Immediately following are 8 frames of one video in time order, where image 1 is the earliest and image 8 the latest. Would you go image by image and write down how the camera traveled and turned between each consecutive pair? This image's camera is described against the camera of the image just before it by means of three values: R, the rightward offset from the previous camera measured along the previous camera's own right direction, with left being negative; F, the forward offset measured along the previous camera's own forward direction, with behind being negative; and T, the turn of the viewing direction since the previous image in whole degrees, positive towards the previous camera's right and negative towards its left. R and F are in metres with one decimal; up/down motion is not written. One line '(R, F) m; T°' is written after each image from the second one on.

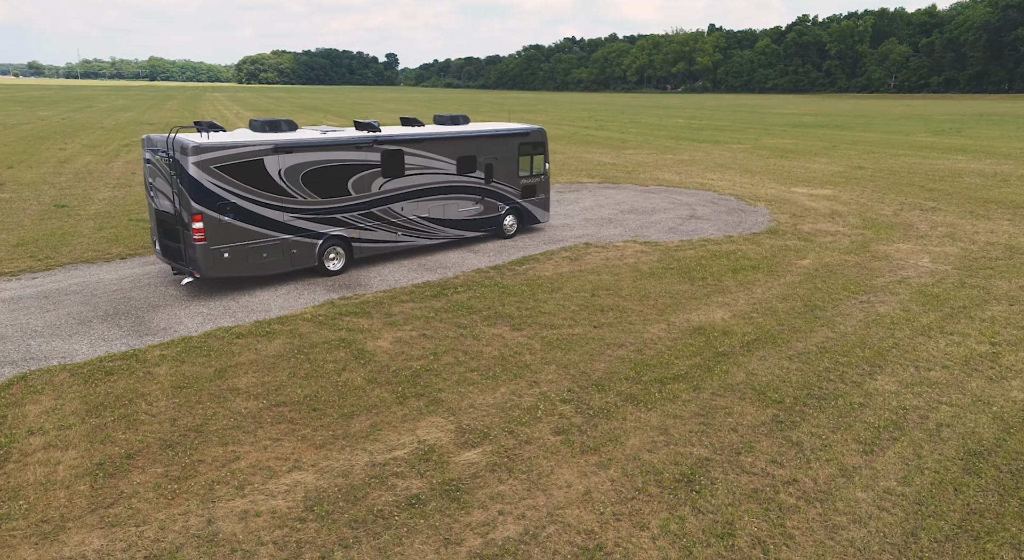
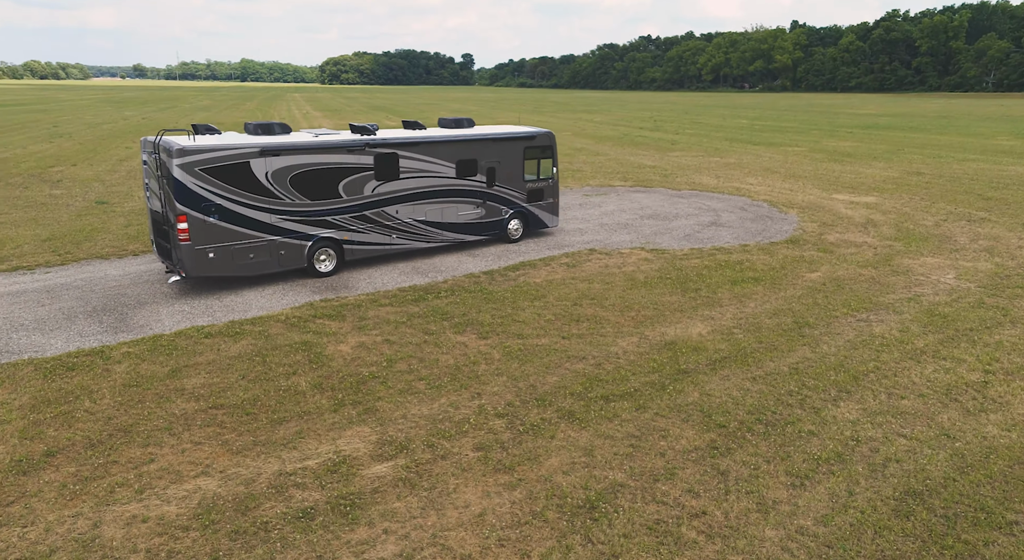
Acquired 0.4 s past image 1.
(+1.5, +0.3) m; -5°
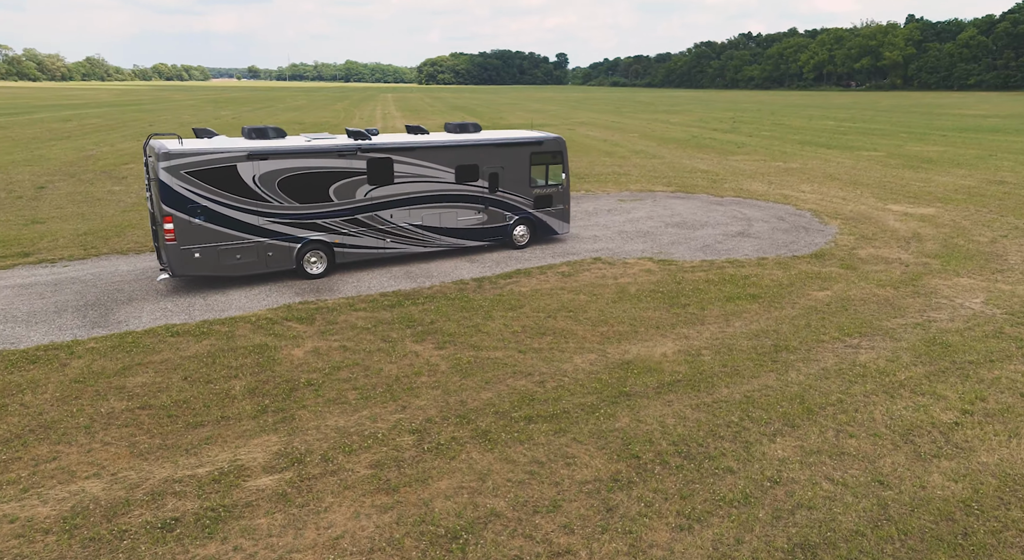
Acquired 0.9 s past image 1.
(+1.9, +0.4) m; -6°
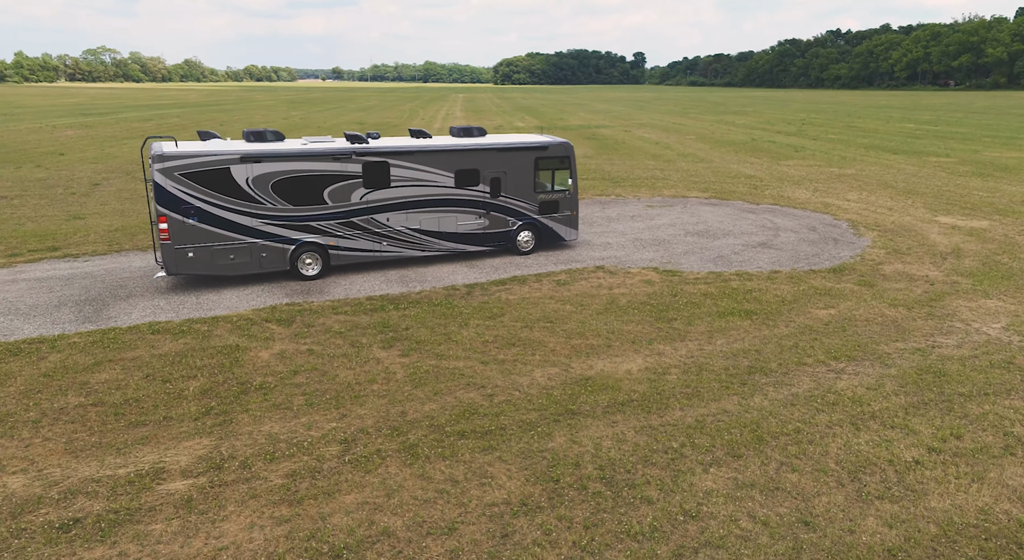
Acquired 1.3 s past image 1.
(+1.5, +0.3) m; -5°
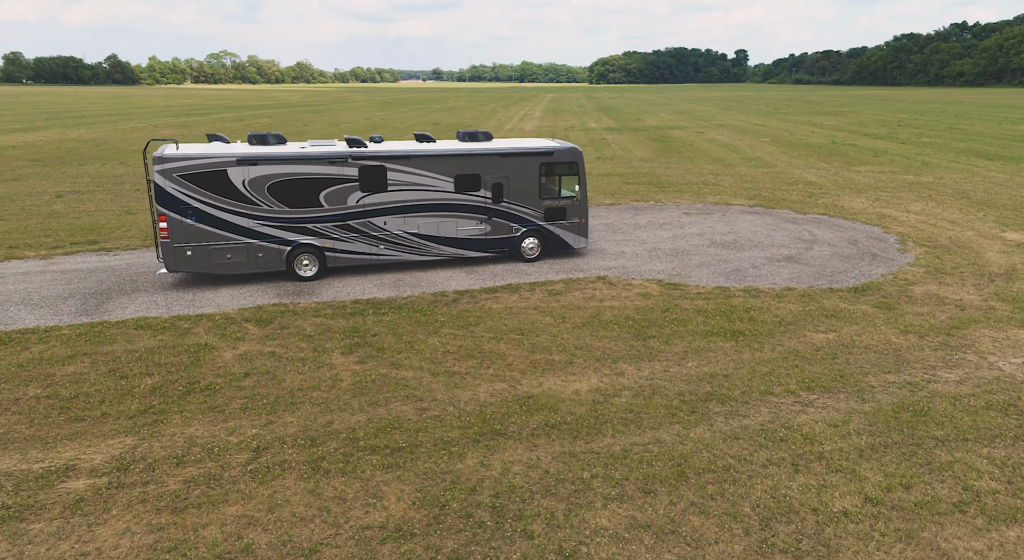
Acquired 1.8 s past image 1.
(+1.9, +0.4) m; -7°
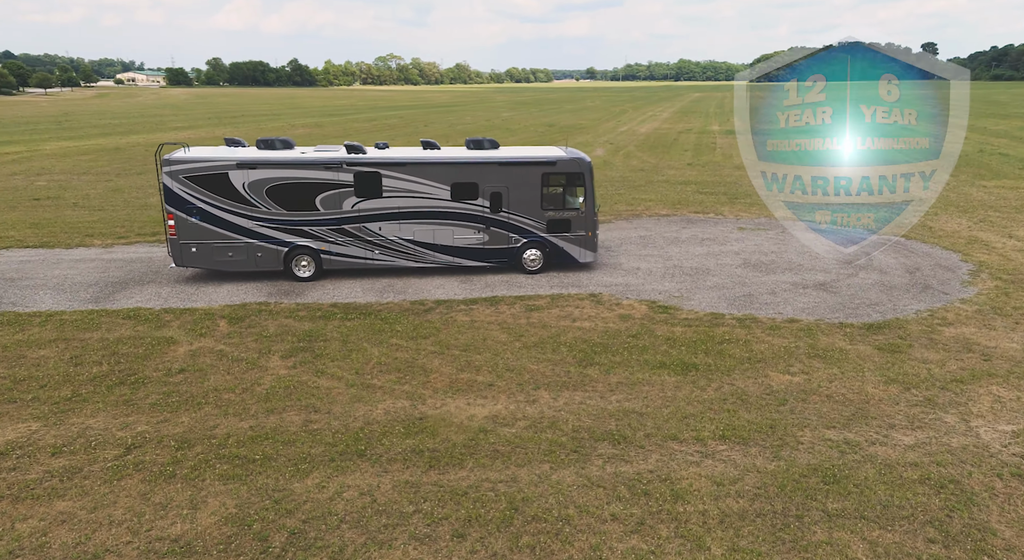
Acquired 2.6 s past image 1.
(+3.1, +0.6) m; -11°
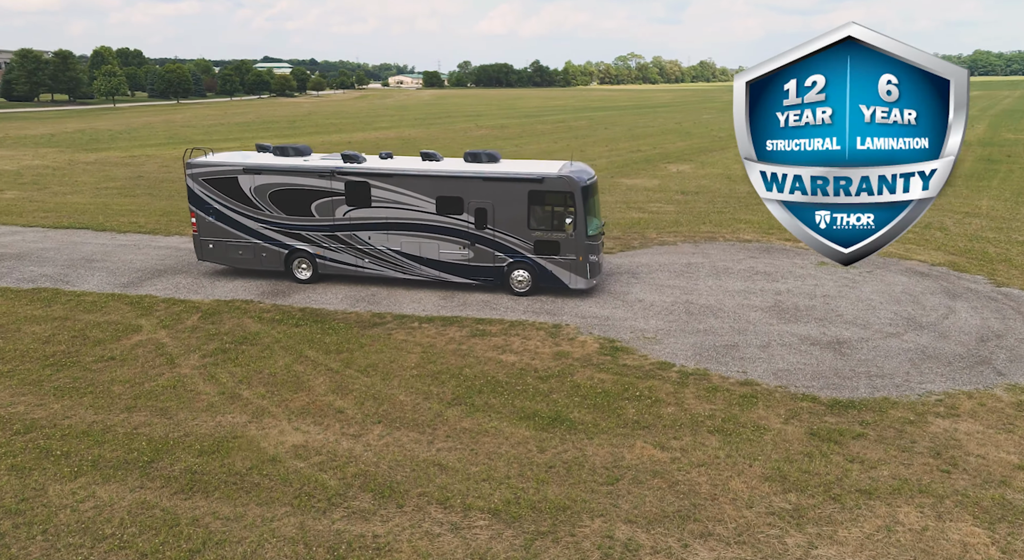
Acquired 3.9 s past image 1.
(+4.9, +1.4) m; -17°
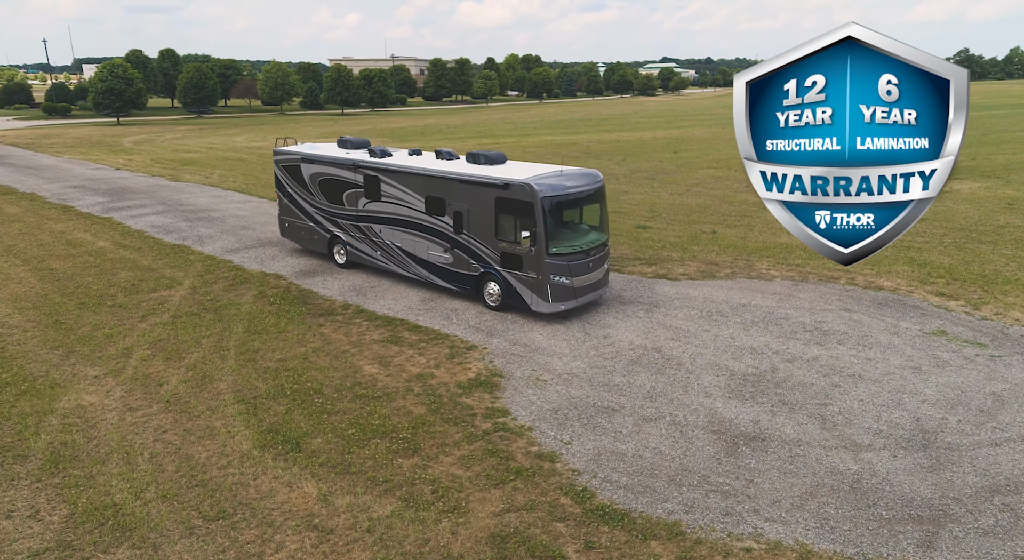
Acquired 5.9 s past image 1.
(+7.3, +3.0) m; -27°
